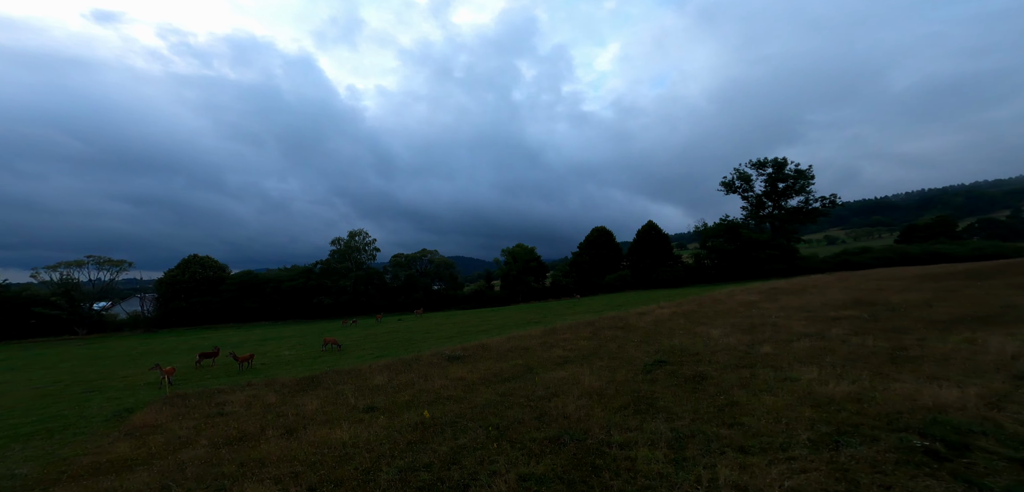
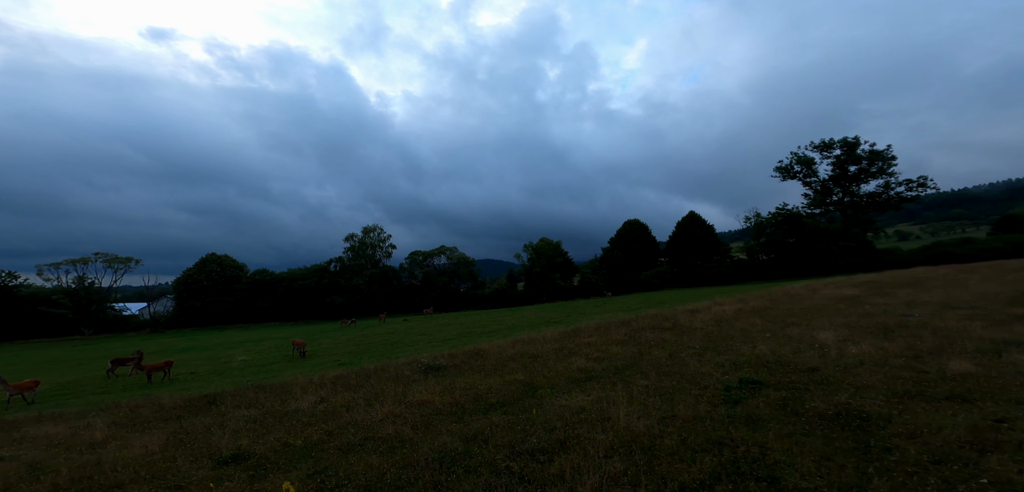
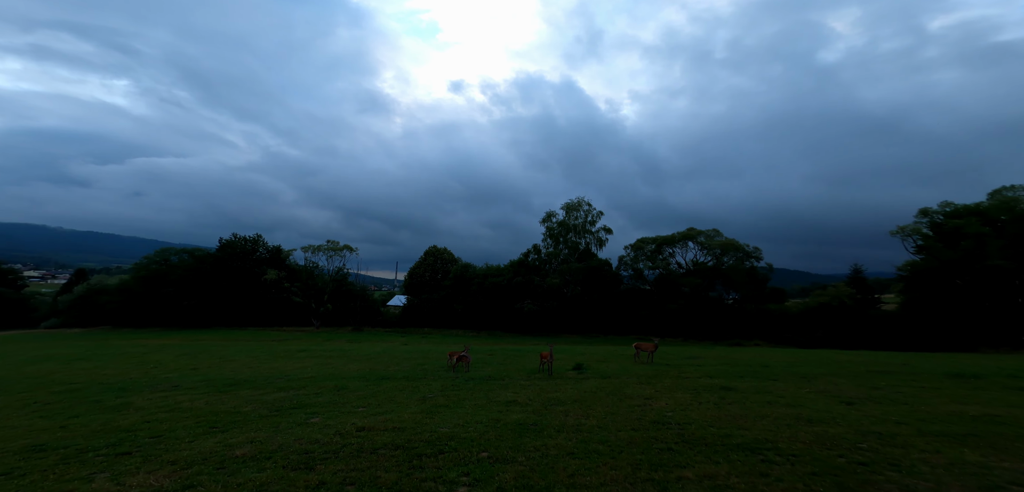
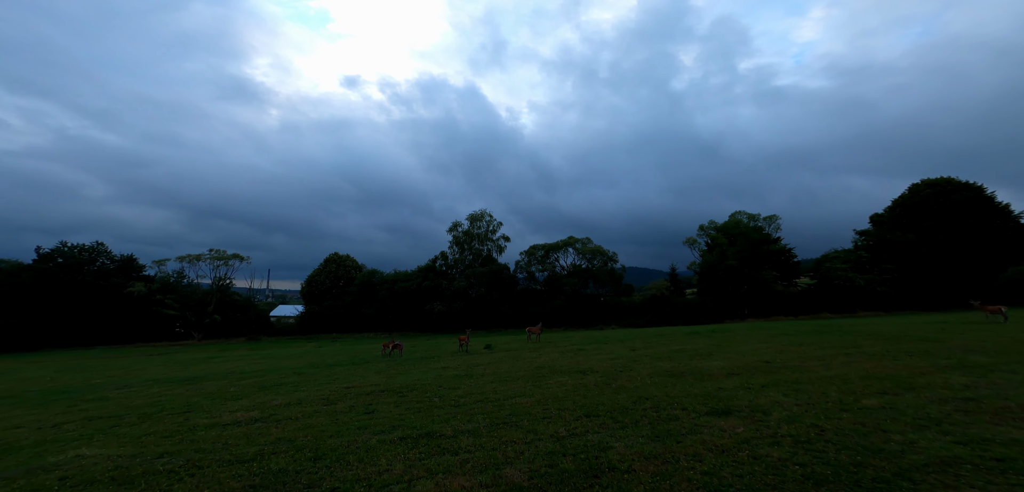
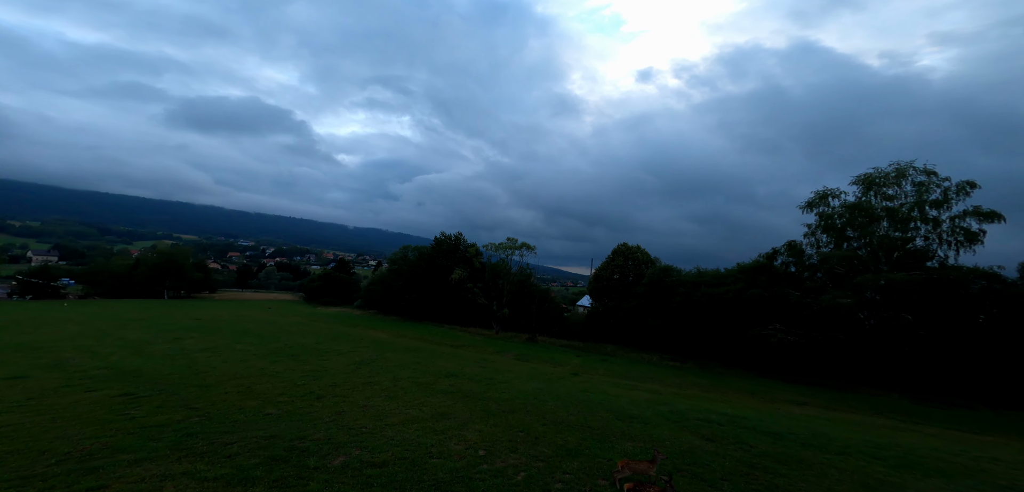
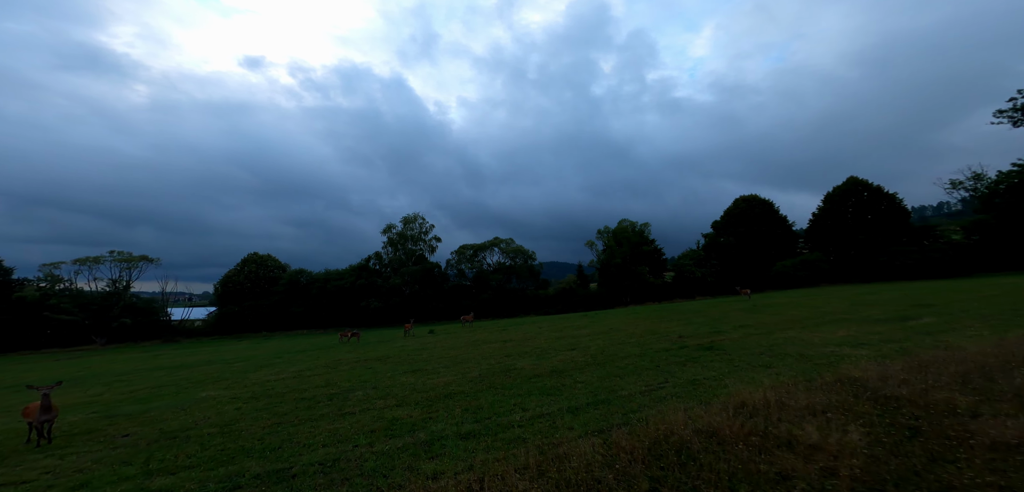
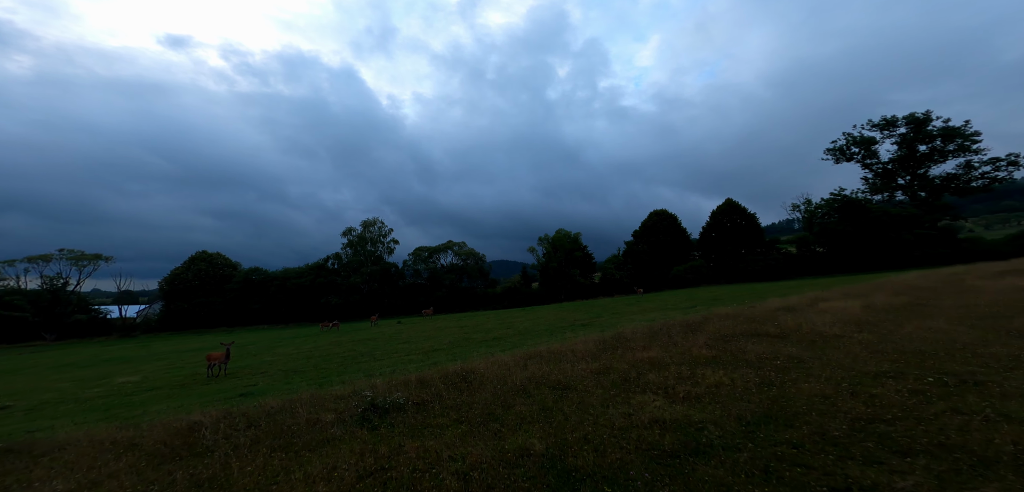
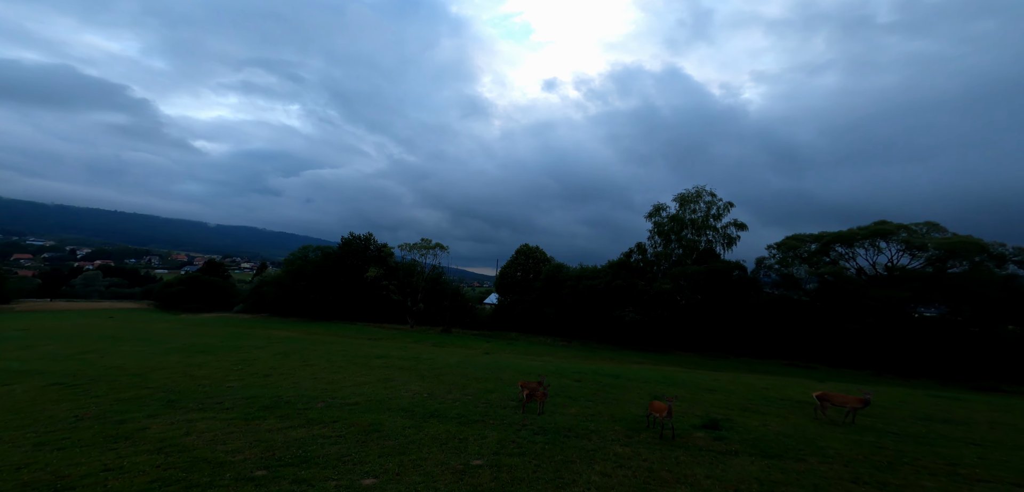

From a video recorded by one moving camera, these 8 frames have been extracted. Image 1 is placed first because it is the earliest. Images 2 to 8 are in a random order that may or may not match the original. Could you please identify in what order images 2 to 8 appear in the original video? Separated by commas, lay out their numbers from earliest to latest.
2, 7, 6, 4, 3, 8, 5
